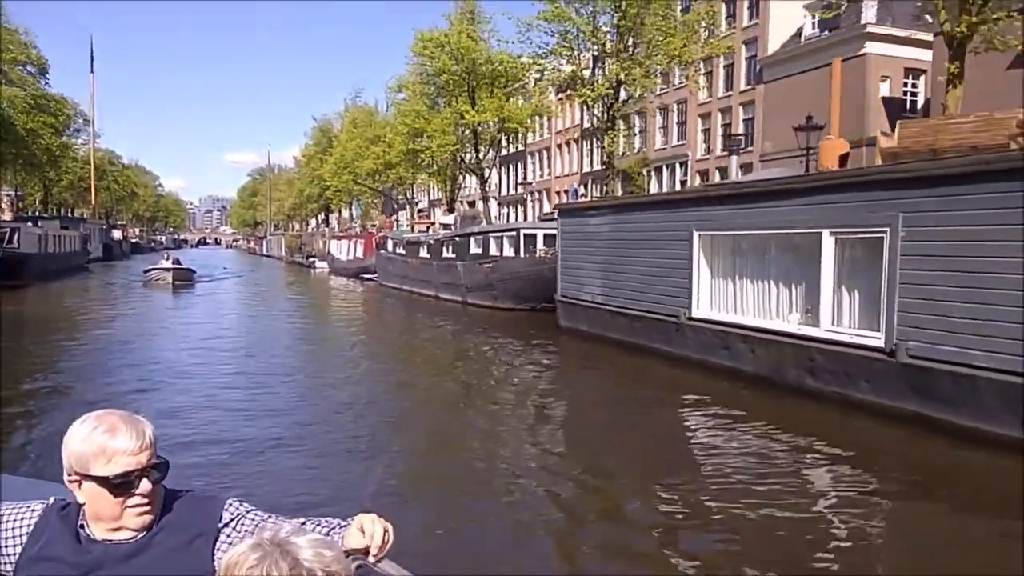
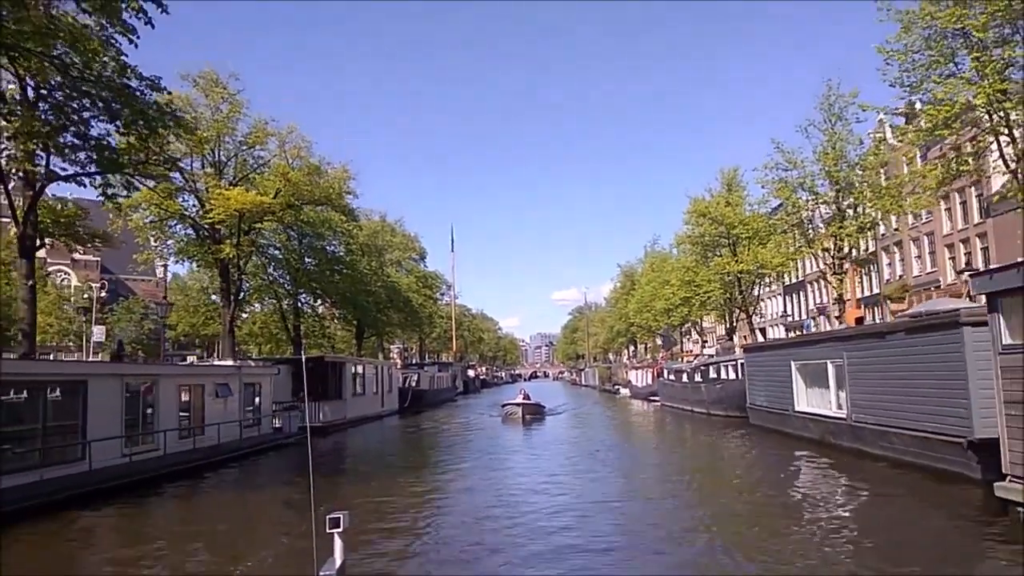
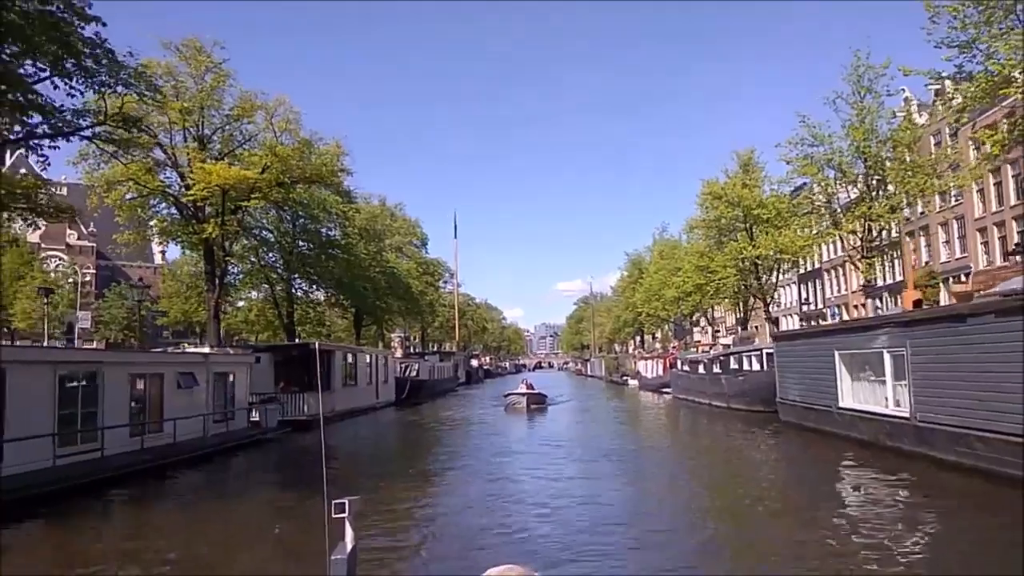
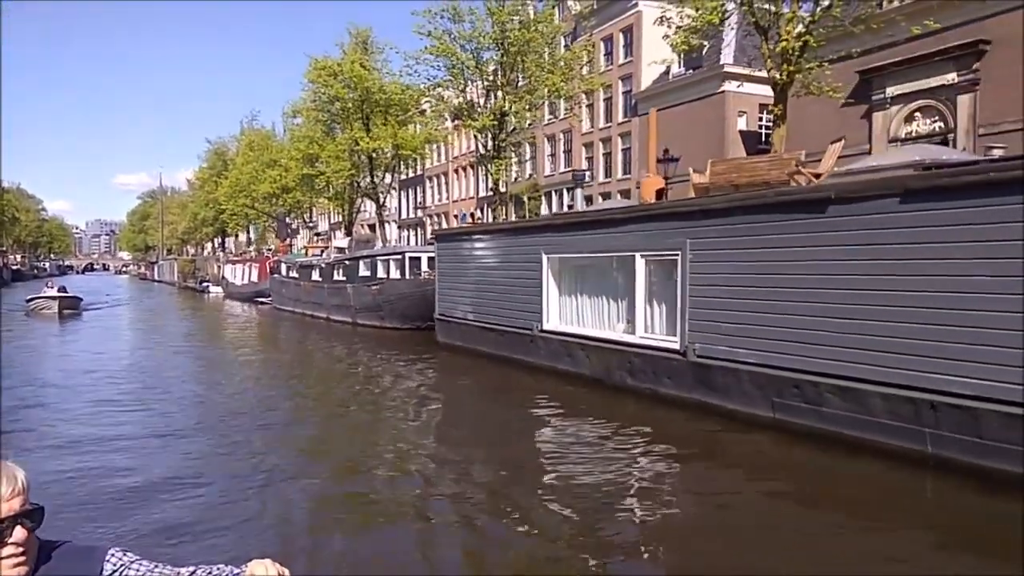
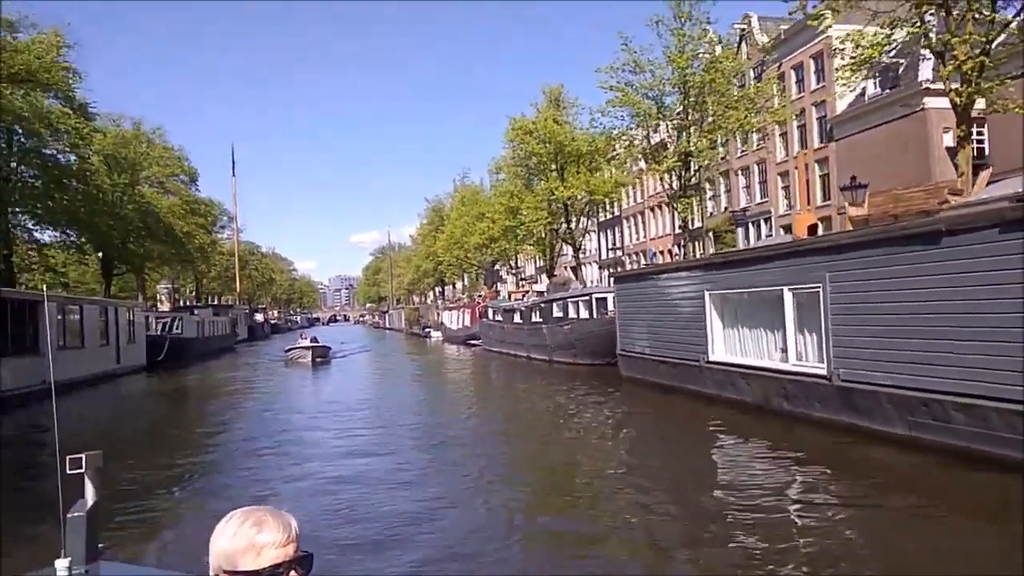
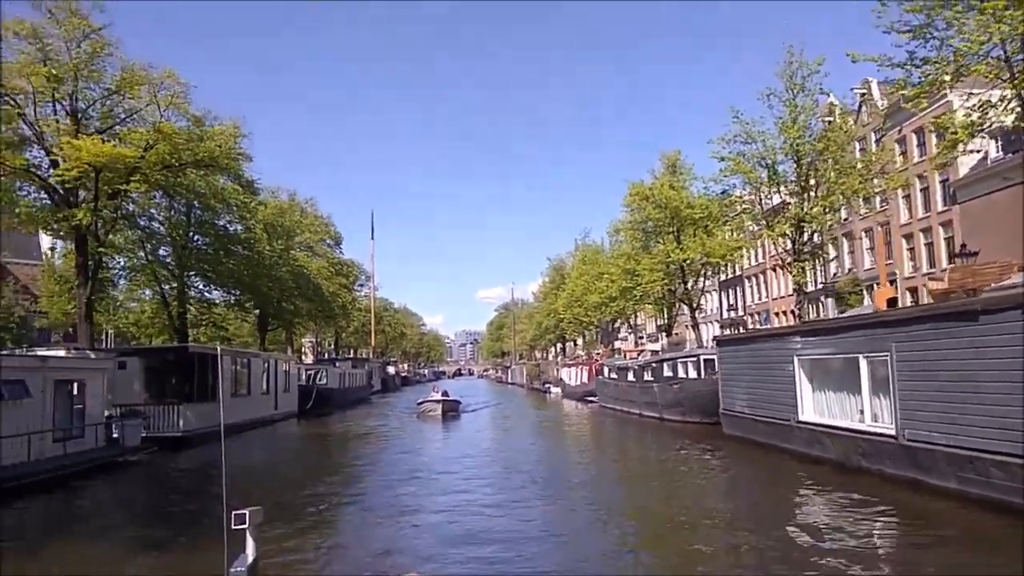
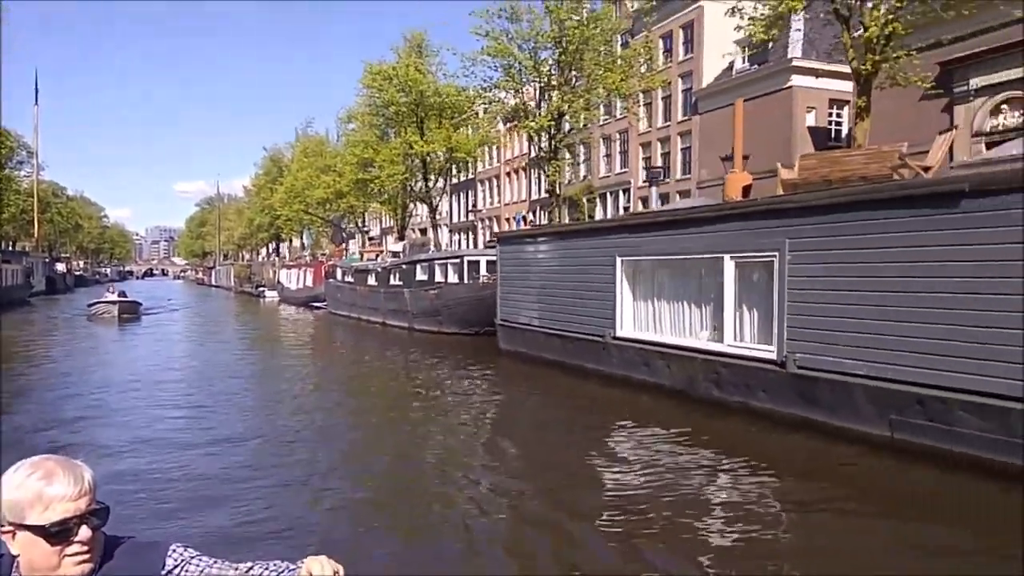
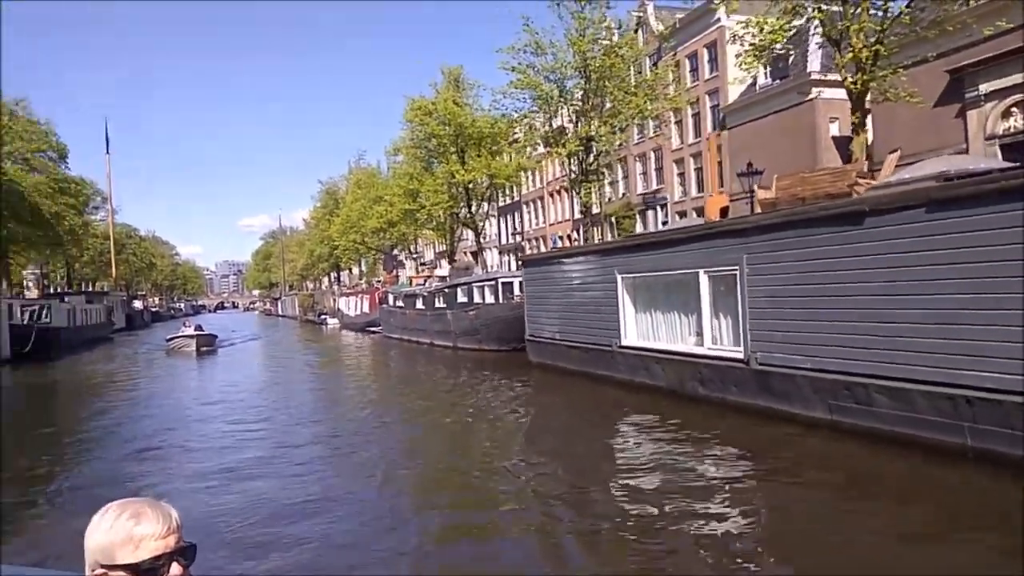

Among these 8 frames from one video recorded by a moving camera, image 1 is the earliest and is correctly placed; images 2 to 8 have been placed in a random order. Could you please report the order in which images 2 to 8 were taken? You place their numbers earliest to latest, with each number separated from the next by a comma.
7, 4, 8, 5, 6, 3, 2
